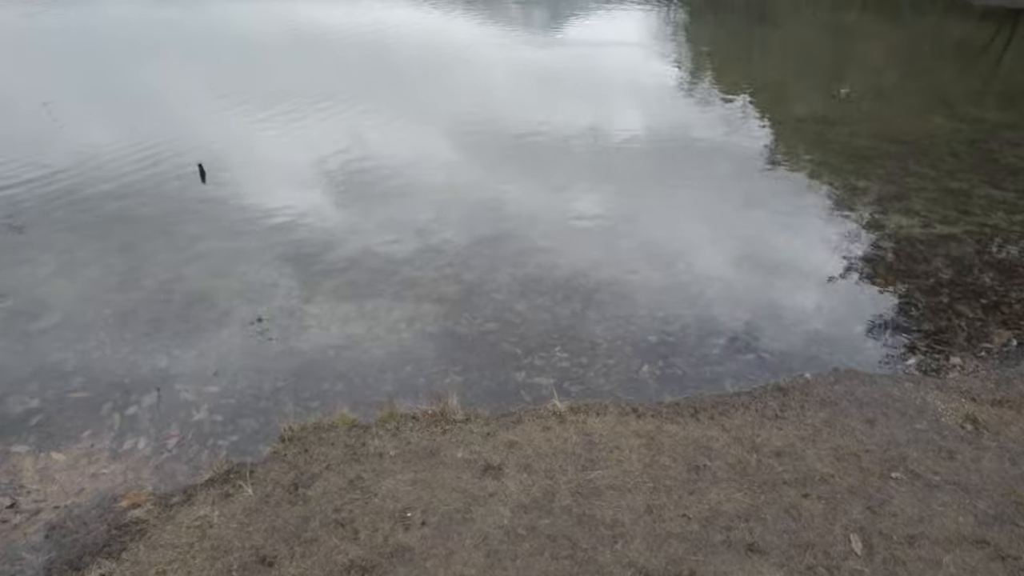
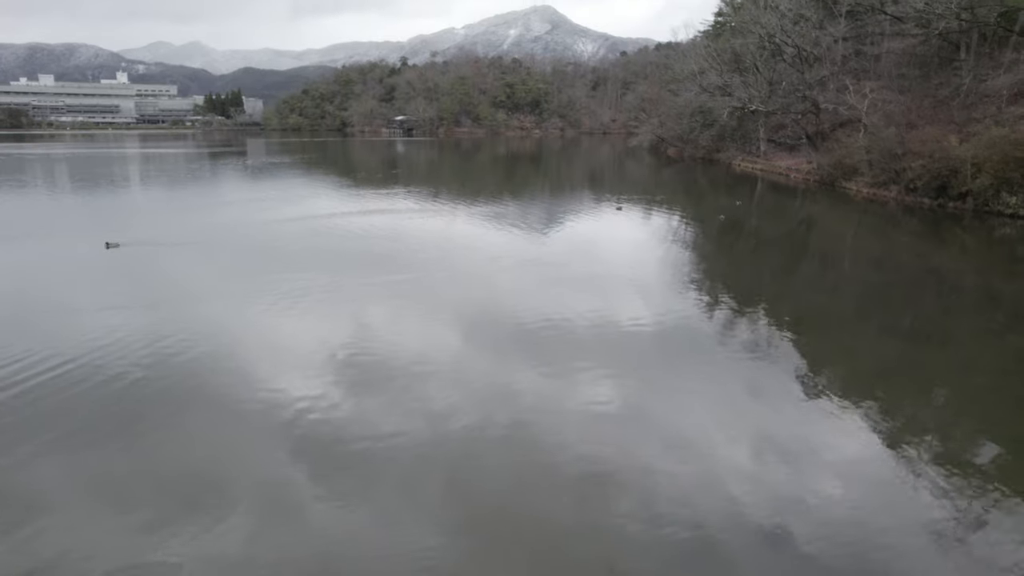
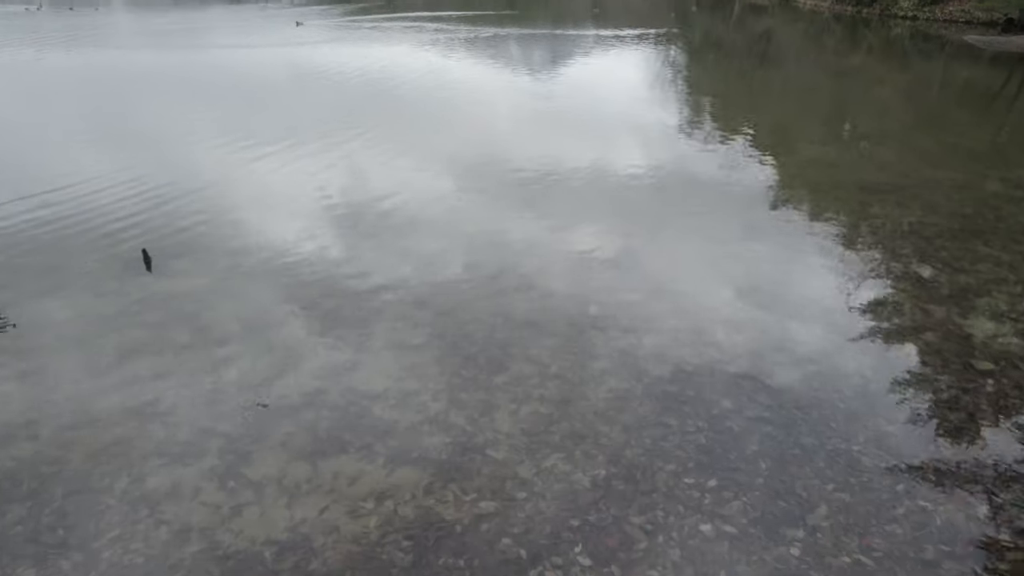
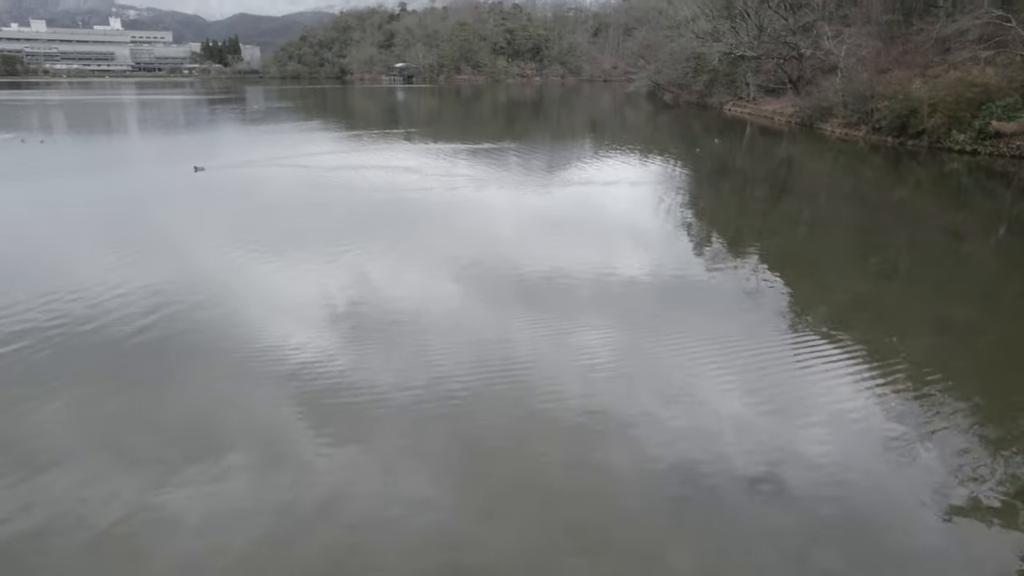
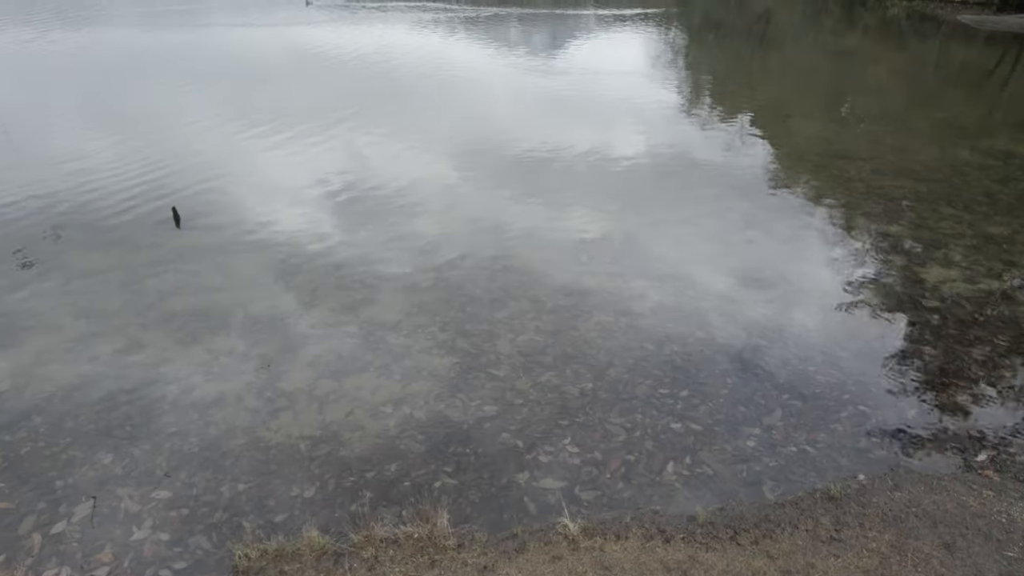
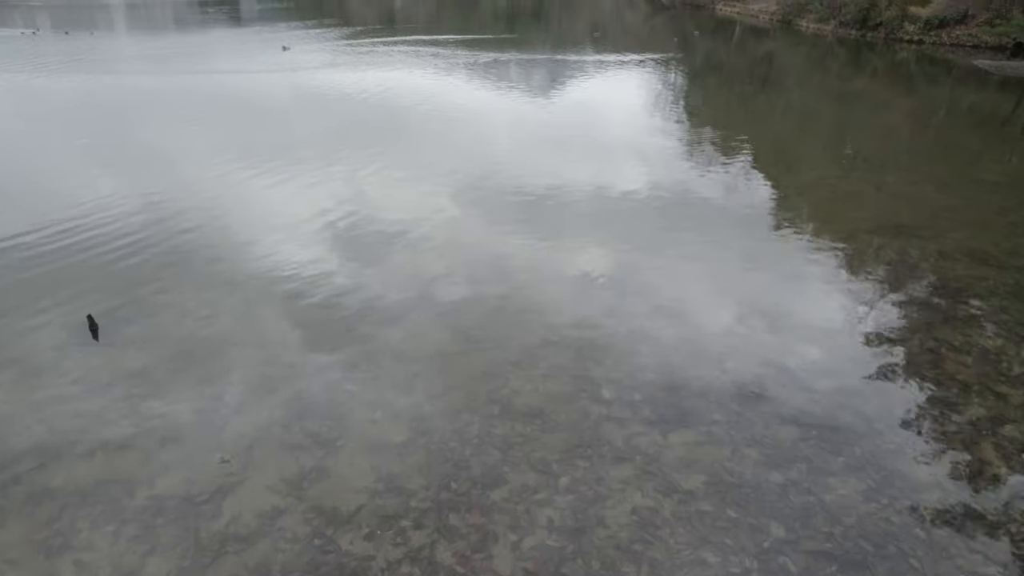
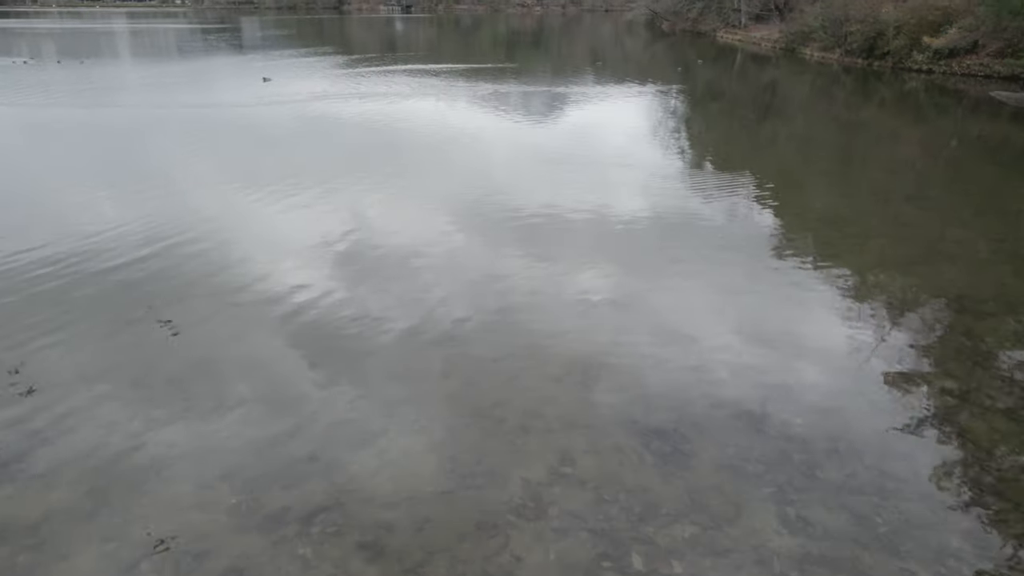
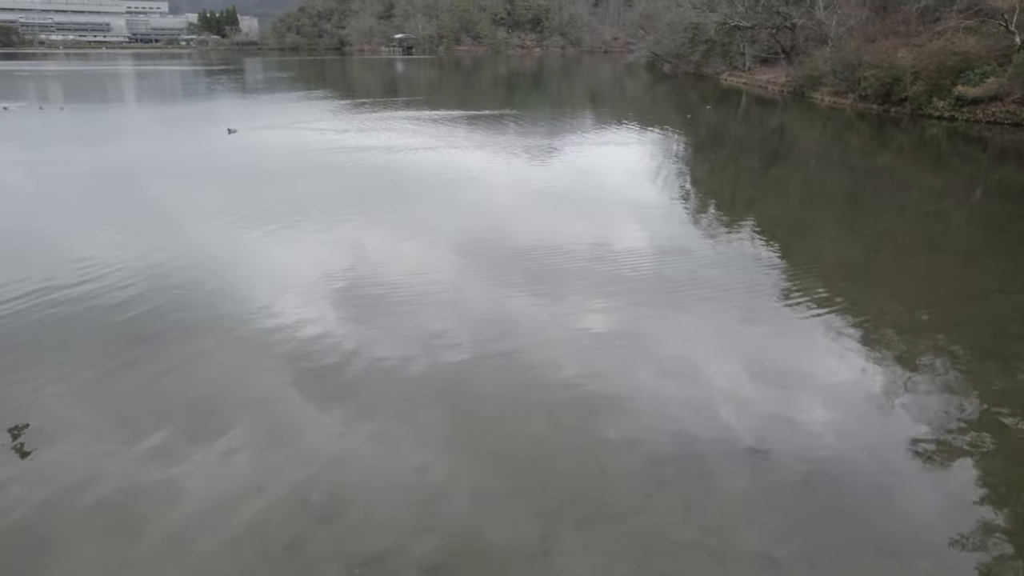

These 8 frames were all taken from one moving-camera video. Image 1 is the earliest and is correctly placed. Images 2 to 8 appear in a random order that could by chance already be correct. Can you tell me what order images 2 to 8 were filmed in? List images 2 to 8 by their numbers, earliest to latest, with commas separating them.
5, 3, 6, 7, 8, 4, 2
